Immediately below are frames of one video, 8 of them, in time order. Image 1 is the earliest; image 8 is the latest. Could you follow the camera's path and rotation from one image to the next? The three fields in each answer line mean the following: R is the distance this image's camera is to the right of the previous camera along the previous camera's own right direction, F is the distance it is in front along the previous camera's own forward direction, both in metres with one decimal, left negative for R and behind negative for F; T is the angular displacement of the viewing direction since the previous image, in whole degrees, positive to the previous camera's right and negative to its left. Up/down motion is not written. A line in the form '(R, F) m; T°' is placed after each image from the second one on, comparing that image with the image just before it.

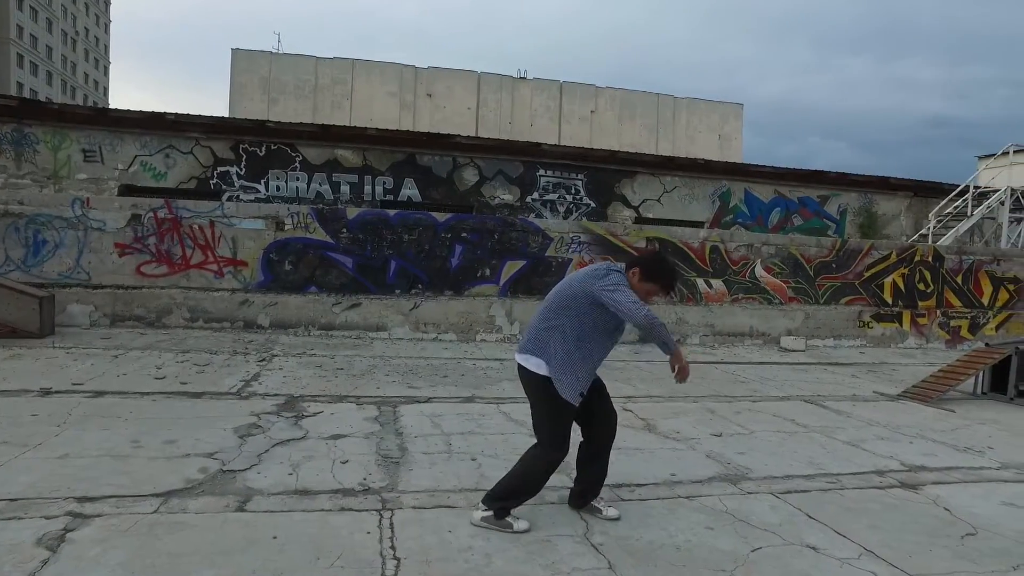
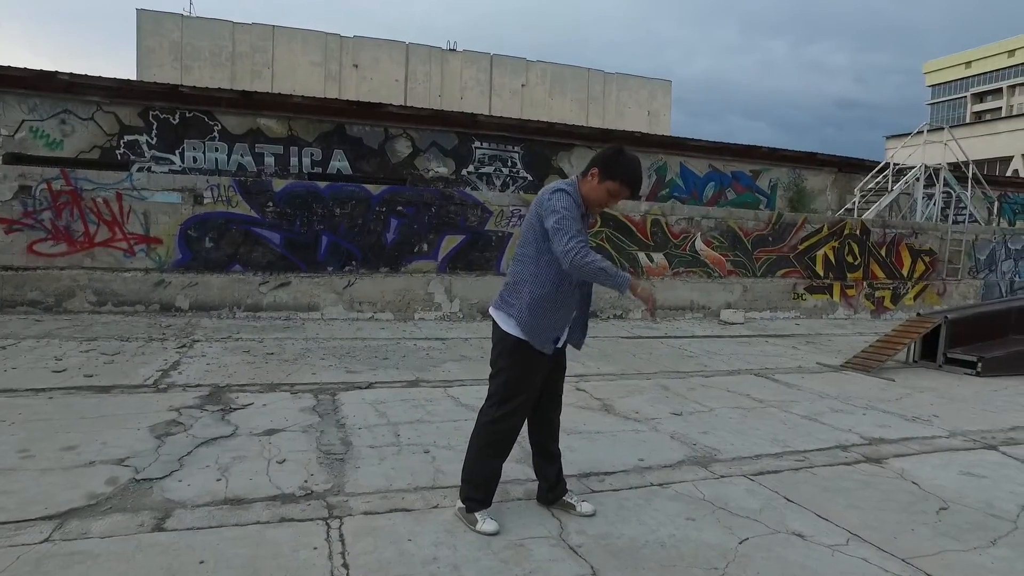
(-0.1, +0.3) m; +6°
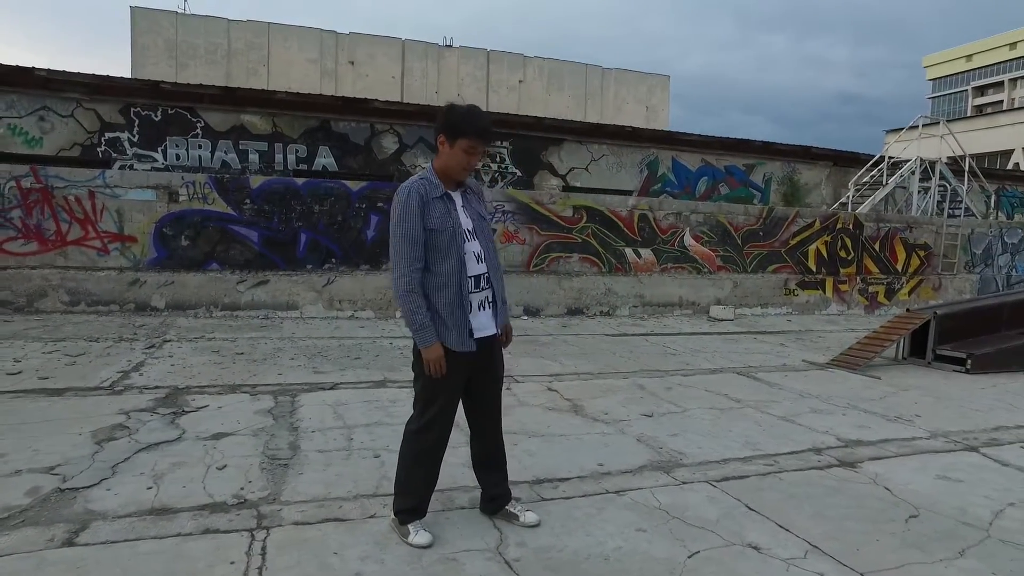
(+0.3, +0.2) m; 0°
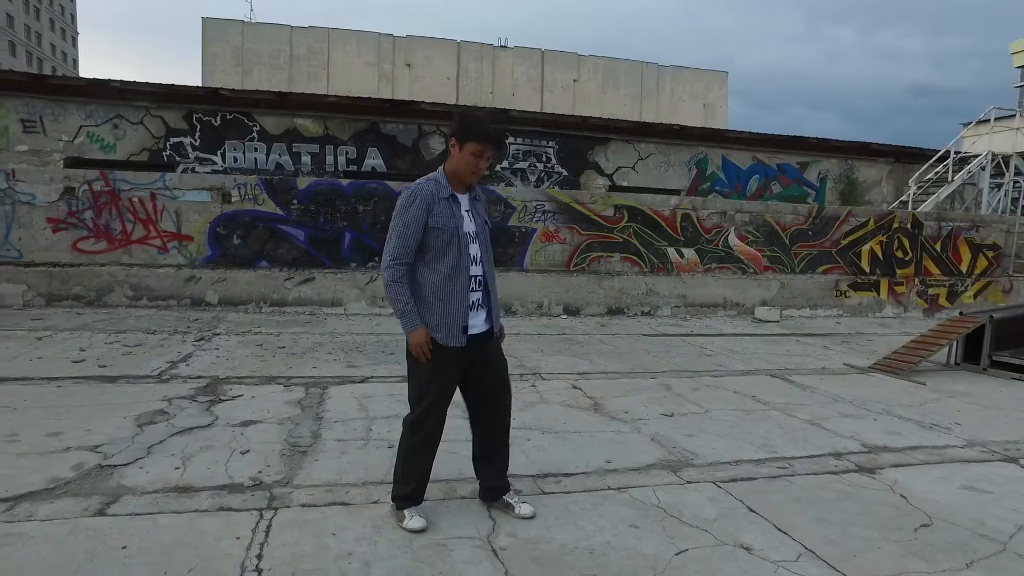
(+0.3, -0.1) m; -5°
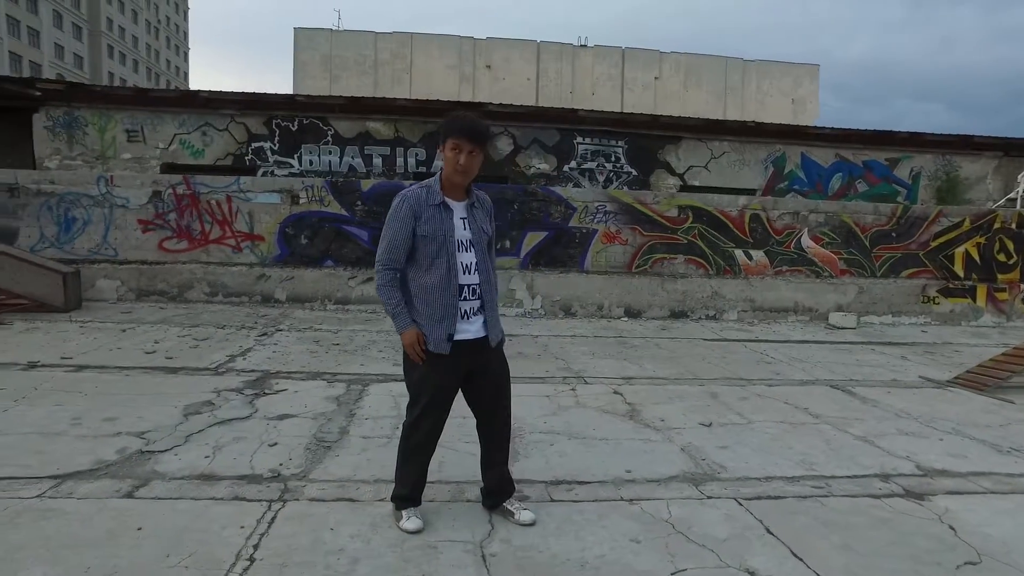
(+0.3, +0.1) m; -7°
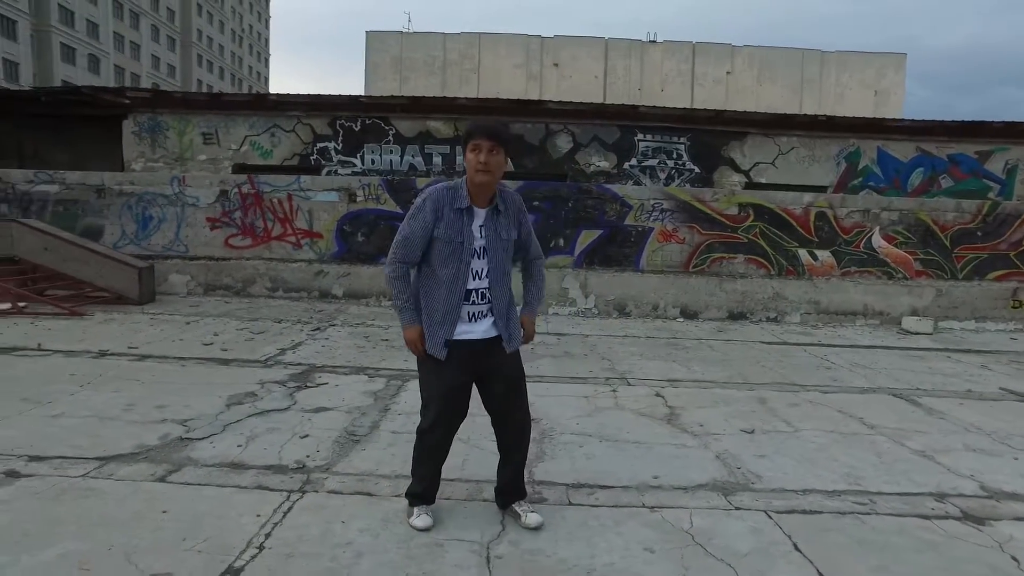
(+0.2, +0.1) m; -6°
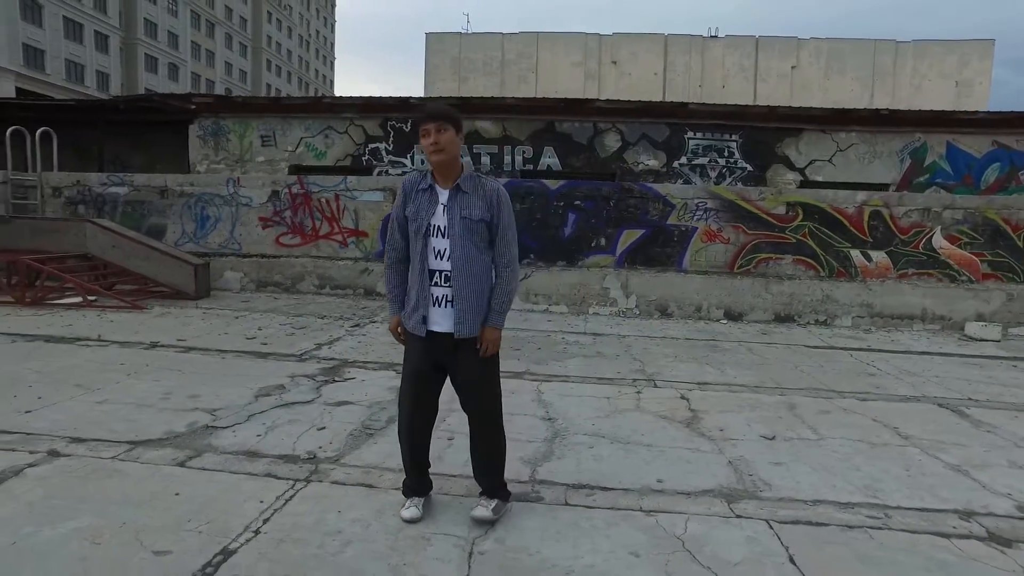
(+0.3, 0.0) m; -5°
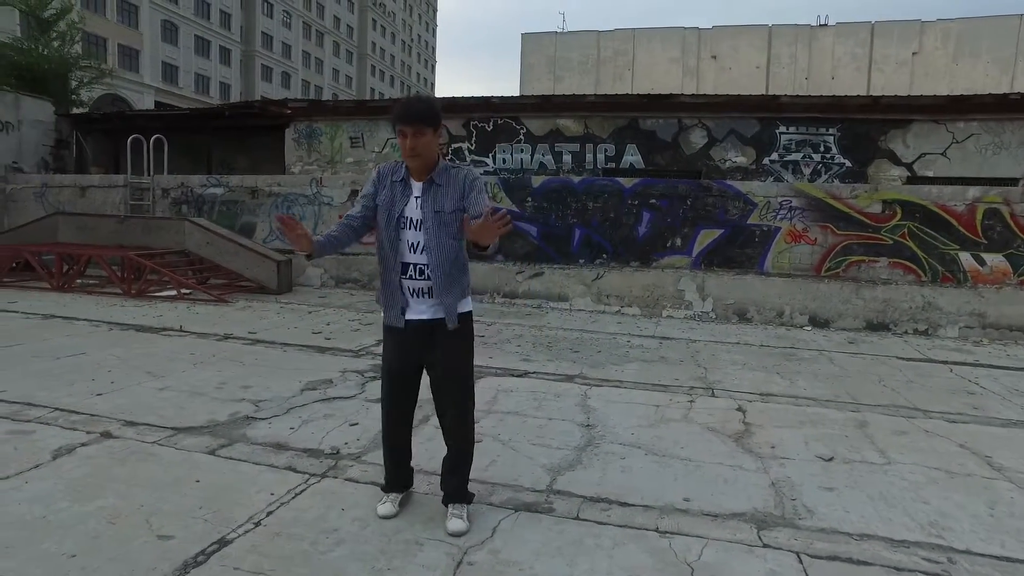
(+0.4, +0.1) m; -9°
